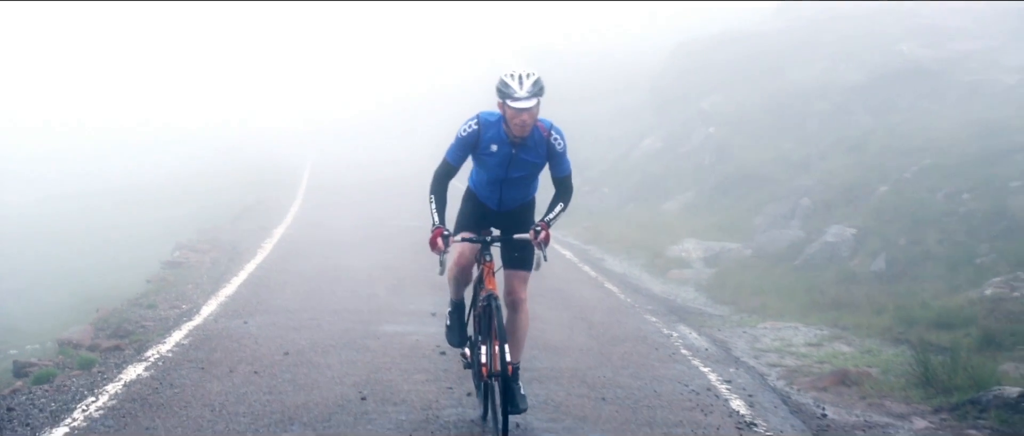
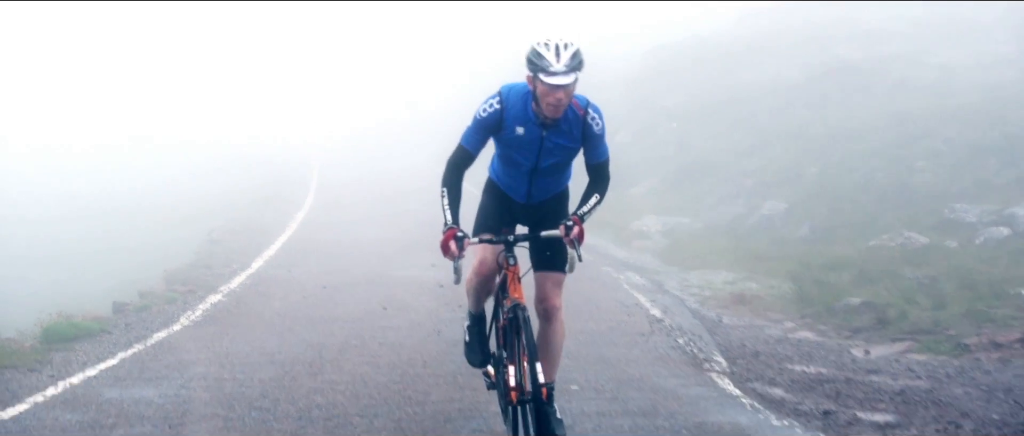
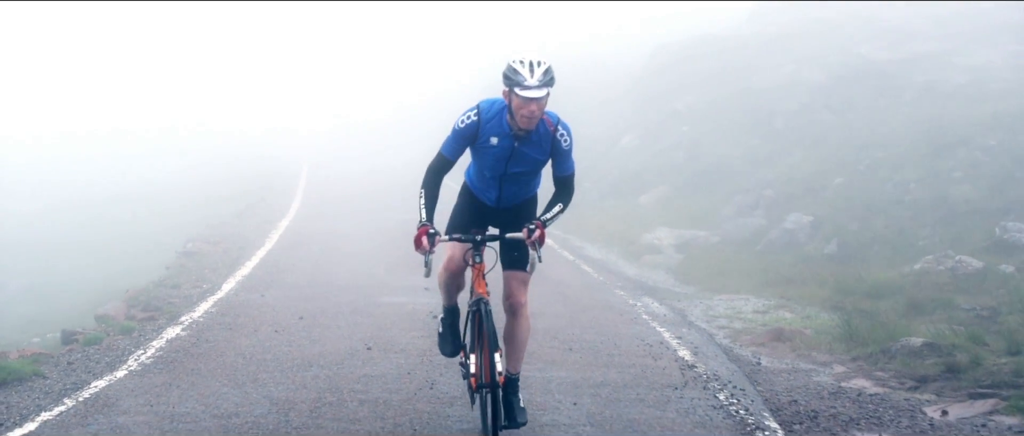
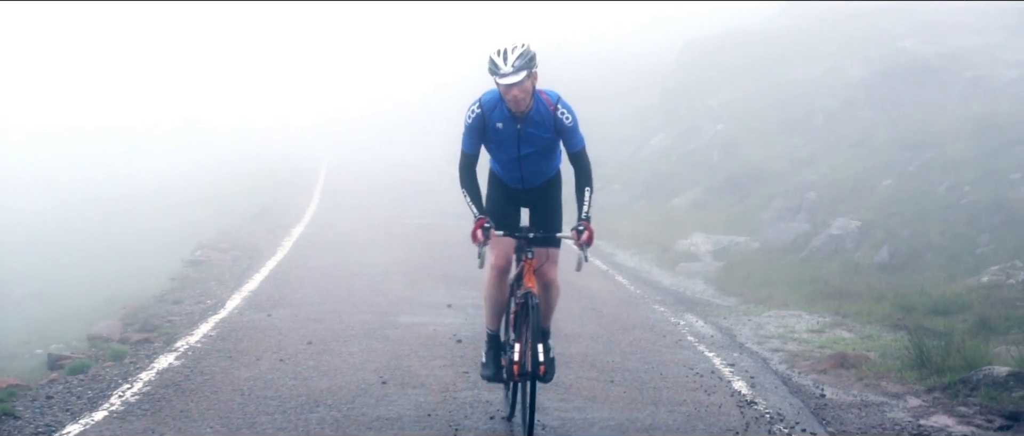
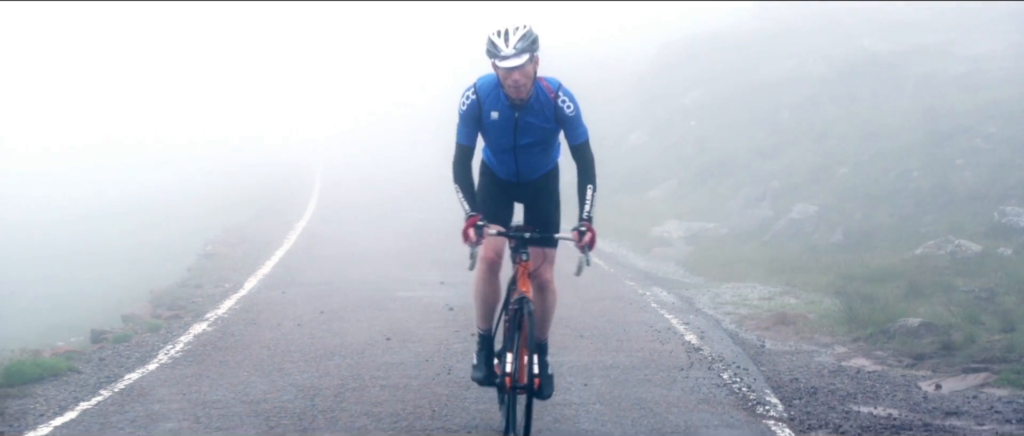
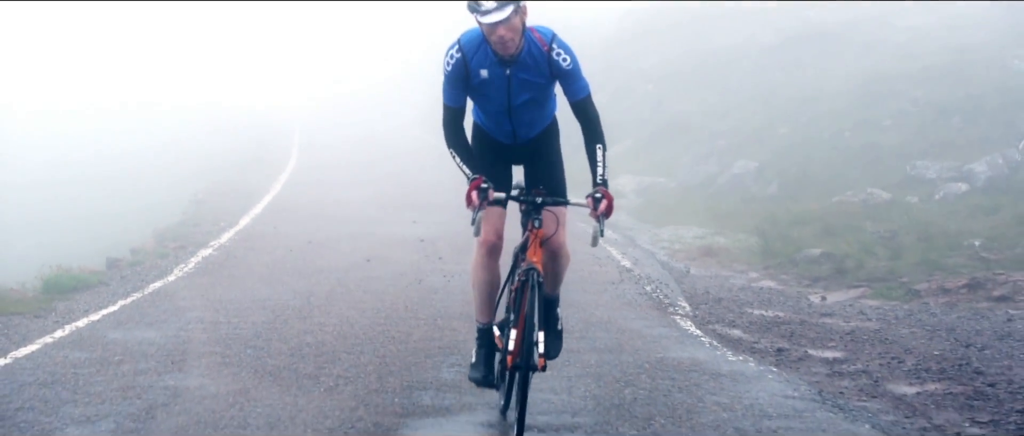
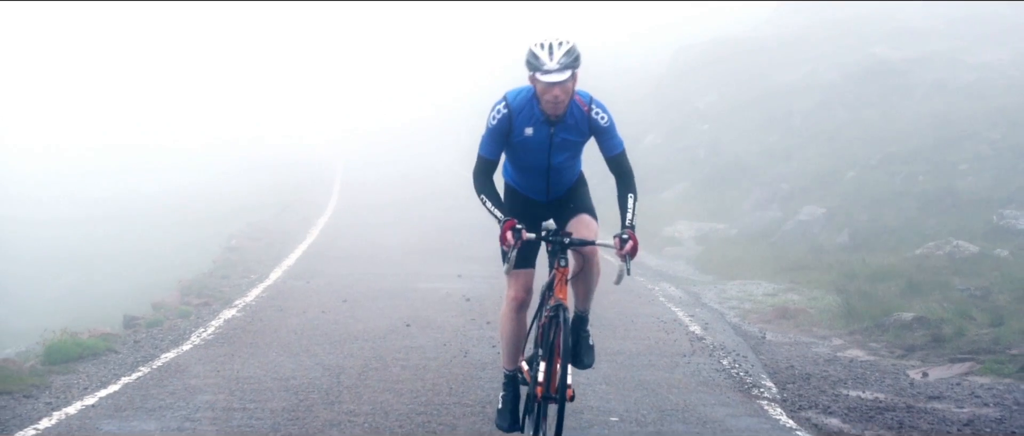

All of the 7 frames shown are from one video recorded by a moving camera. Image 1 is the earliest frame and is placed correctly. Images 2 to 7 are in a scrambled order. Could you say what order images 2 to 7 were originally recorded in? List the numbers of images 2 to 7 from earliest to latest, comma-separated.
4, 3, 5, 7, 2, 6
